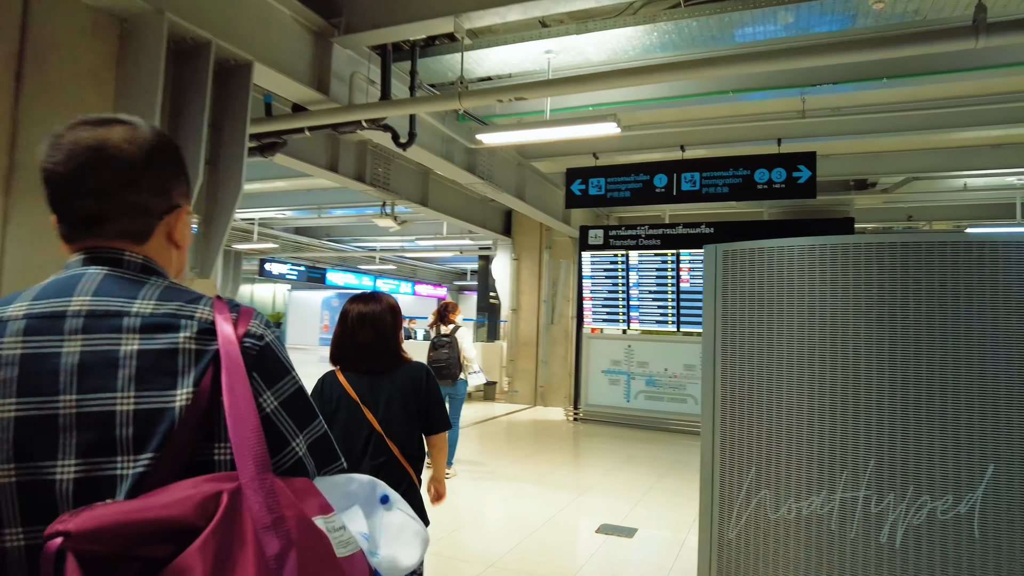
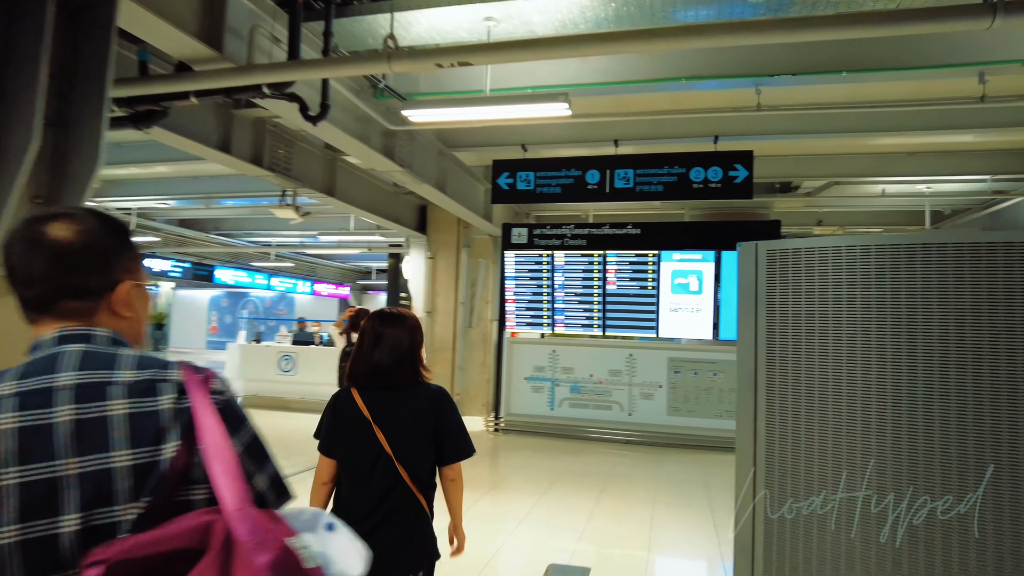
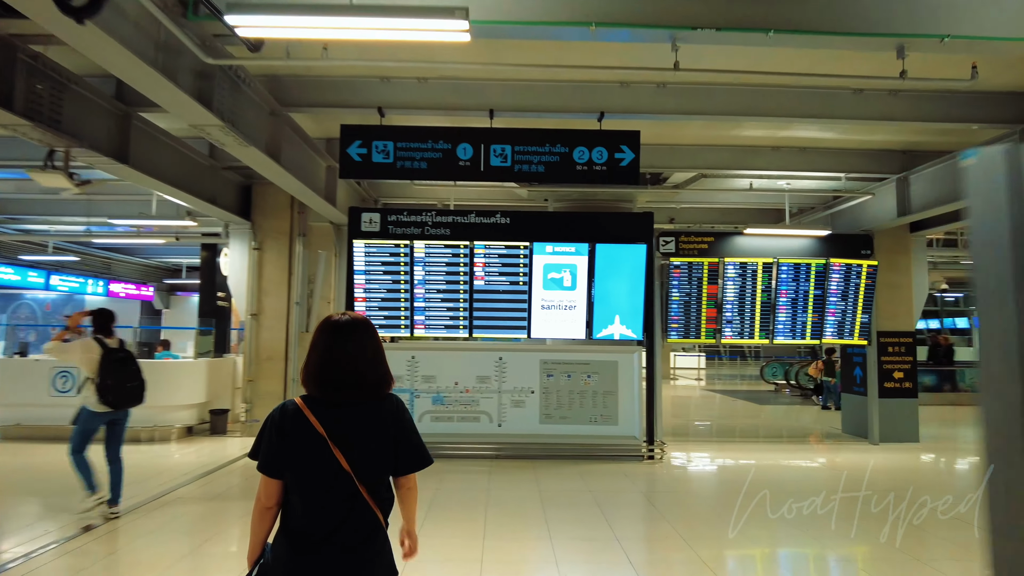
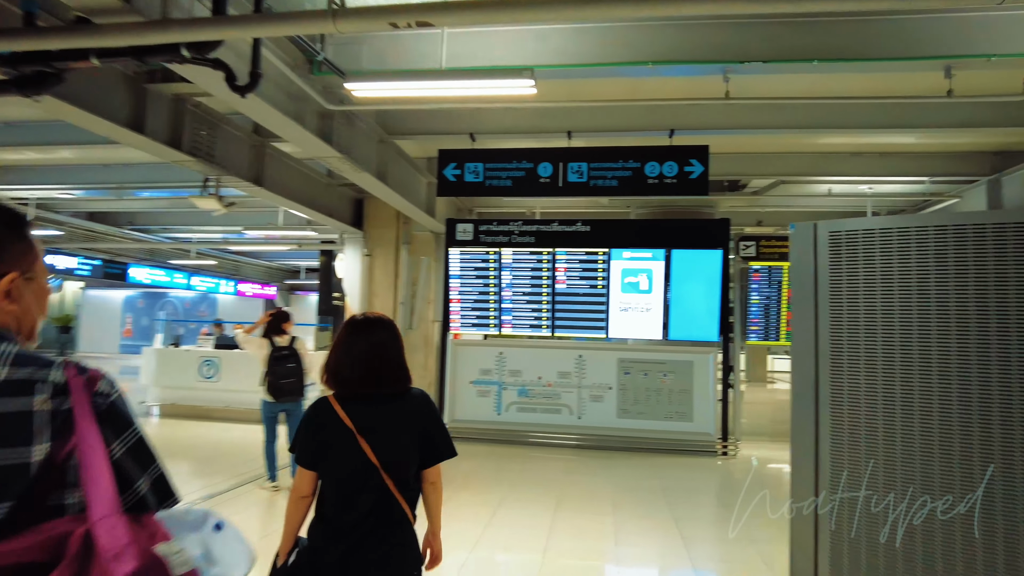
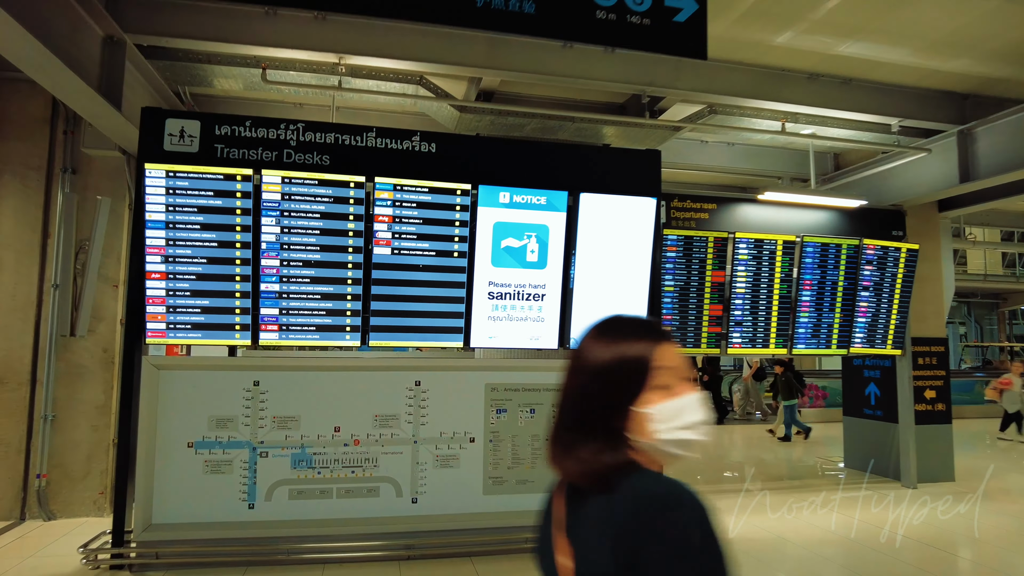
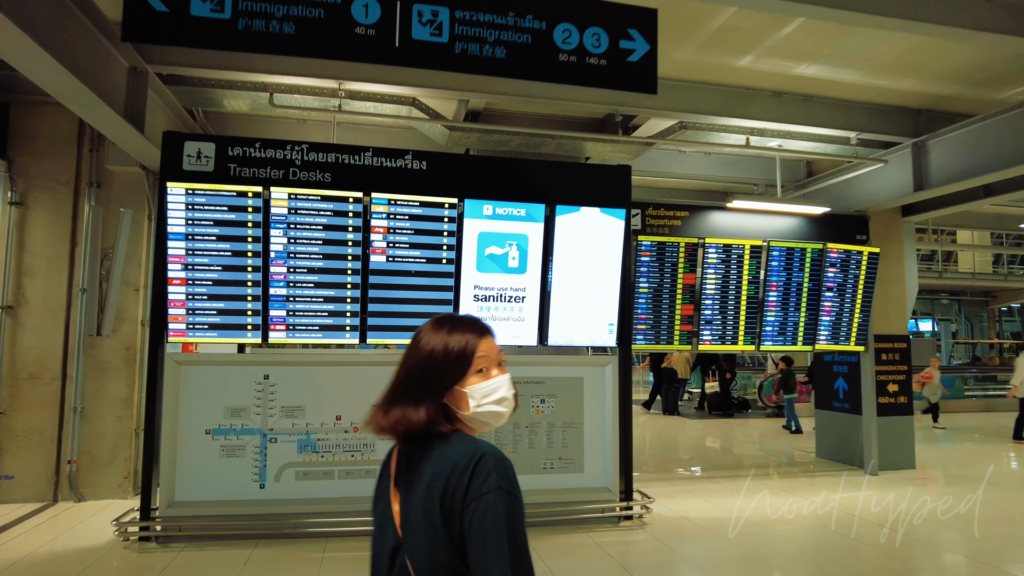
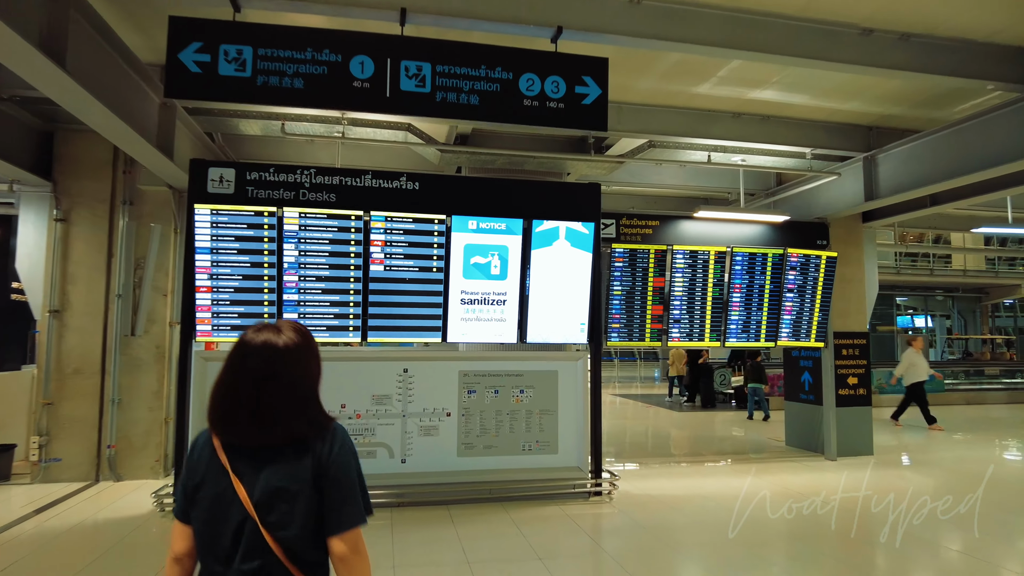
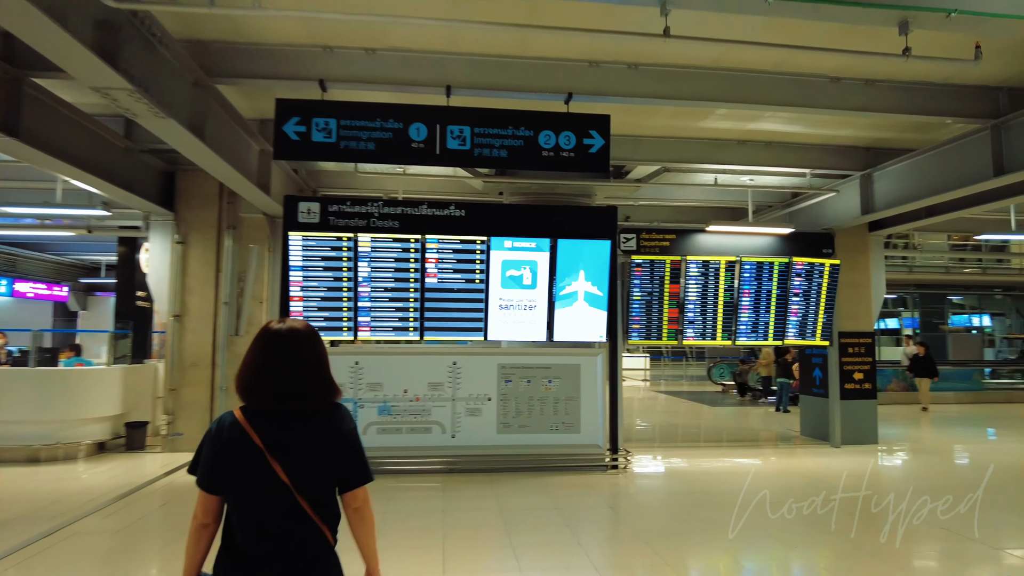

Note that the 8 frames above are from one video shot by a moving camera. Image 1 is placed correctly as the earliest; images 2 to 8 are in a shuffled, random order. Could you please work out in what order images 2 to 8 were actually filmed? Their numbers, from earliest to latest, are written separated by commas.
2, 4, 3, 8, 7, 6, 5
